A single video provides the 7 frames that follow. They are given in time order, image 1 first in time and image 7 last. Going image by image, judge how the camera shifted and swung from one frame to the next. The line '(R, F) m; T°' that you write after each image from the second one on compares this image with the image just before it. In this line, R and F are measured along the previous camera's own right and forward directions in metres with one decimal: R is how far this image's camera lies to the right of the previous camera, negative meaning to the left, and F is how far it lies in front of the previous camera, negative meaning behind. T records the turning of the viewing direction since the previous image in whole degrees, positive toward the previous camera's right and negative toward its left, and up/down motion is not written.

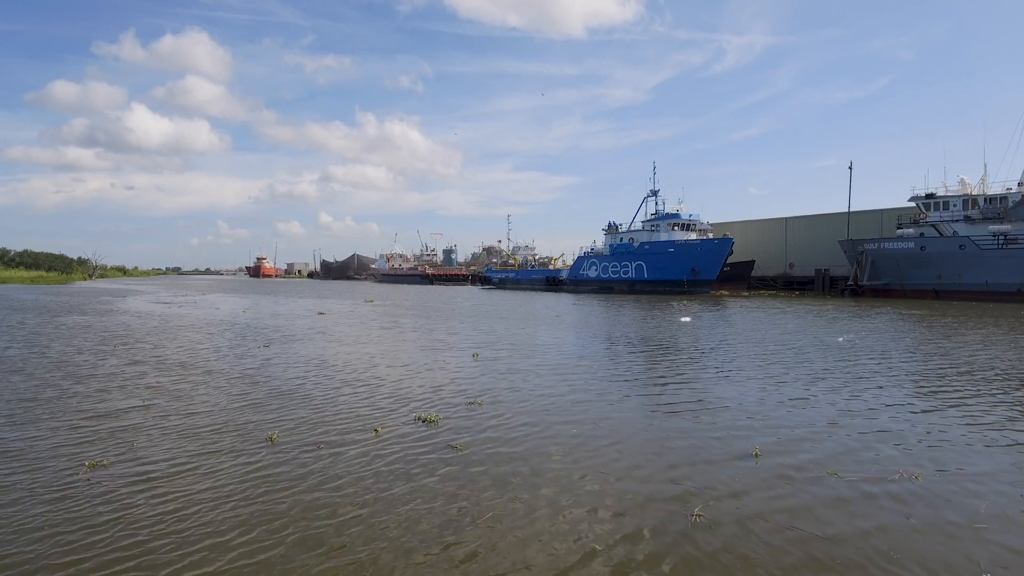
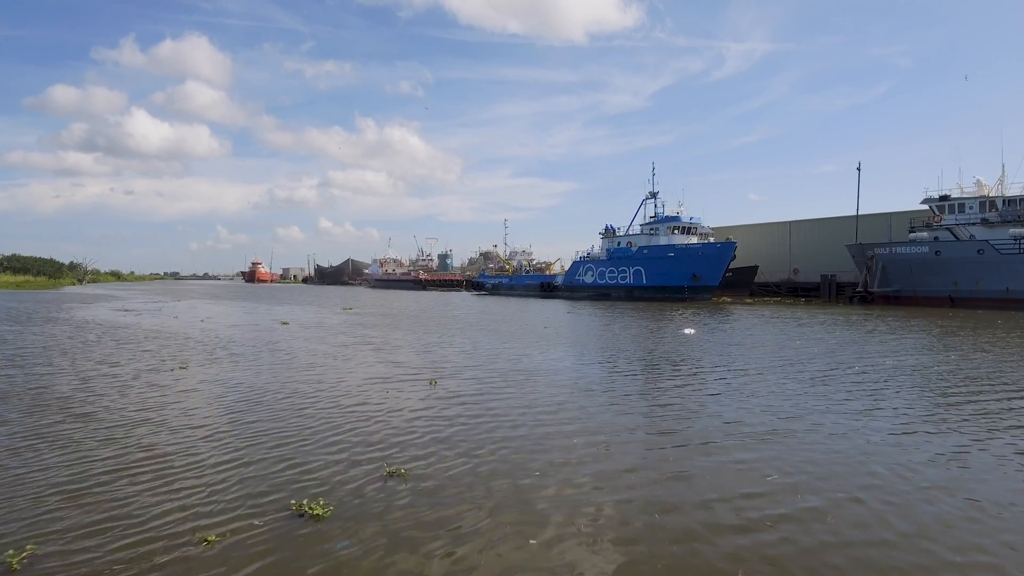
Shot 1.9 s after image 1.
(+0.5, +2.0) m; 0°
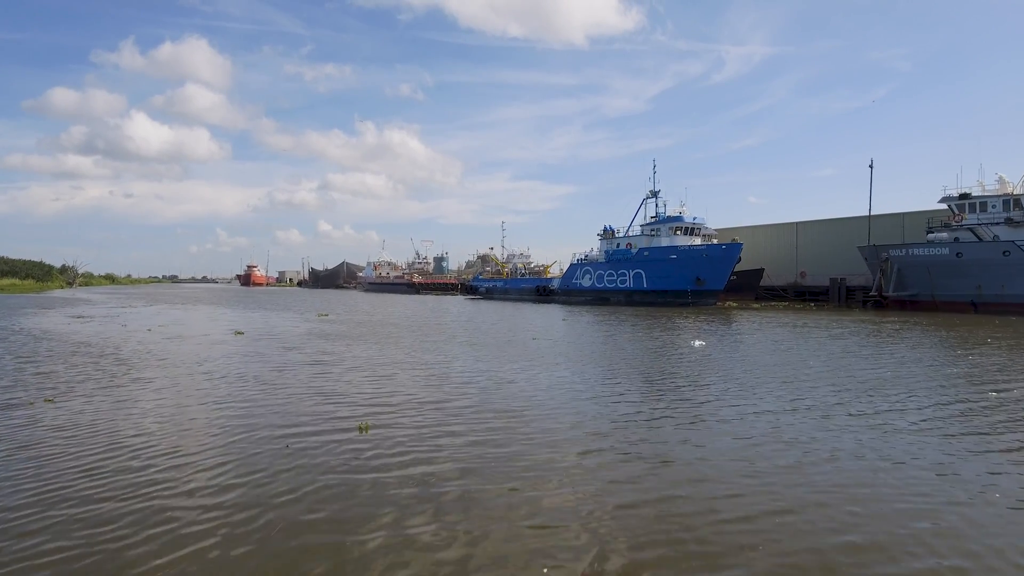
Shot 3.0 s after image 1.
(+0.5, +2.2) m; 0°
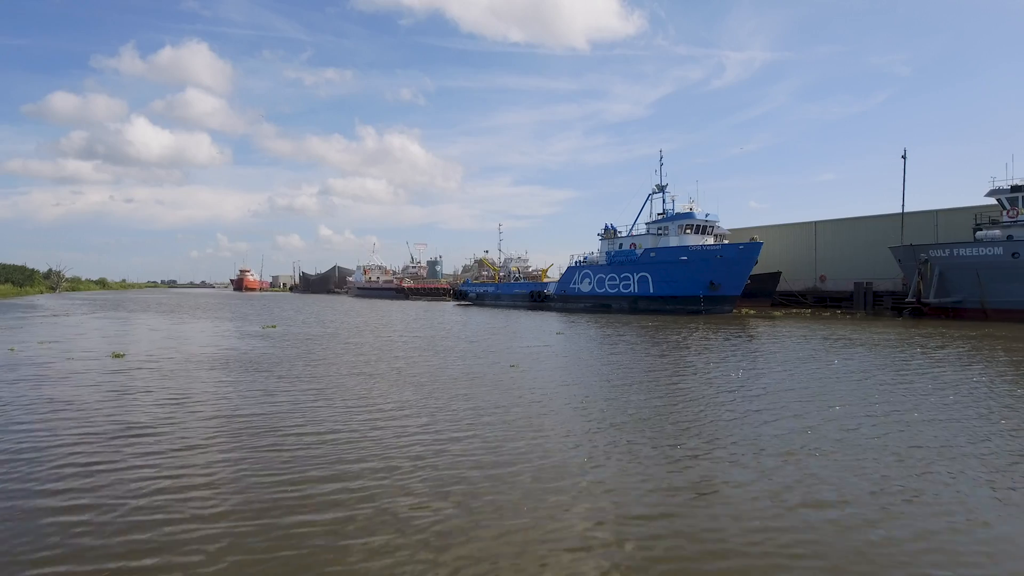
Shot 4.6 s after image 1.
(+0.6, +4.2) m; 0°
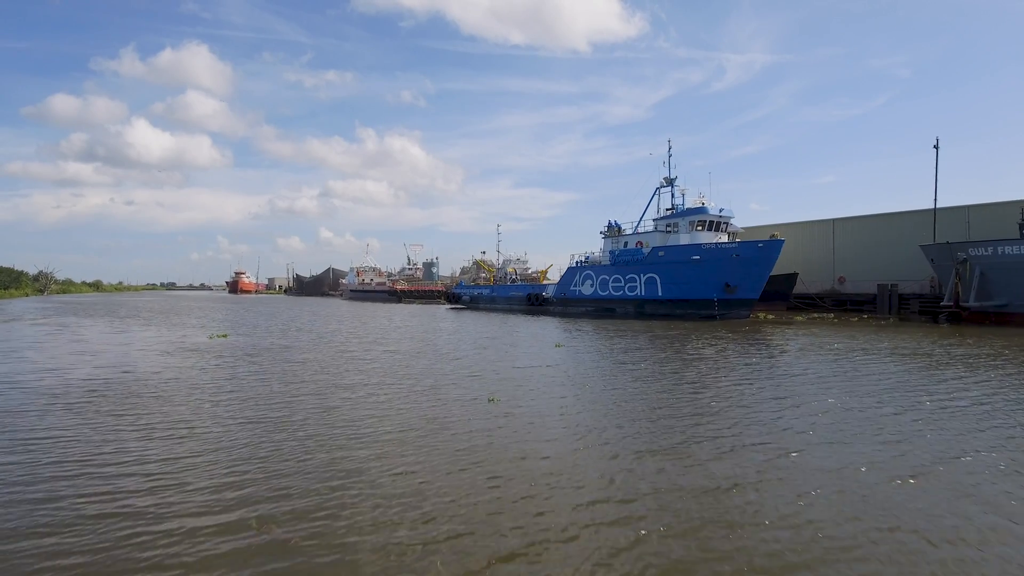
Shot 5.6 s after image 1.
(+0.3, +3.1) m; 0°
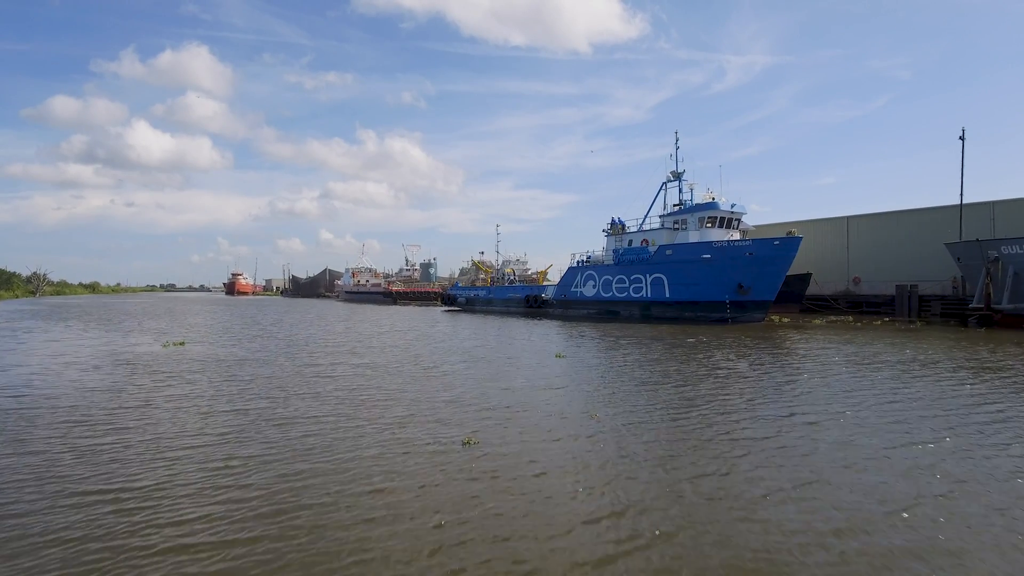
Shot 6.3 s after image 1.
(+0.1, +2.1) m; 0°
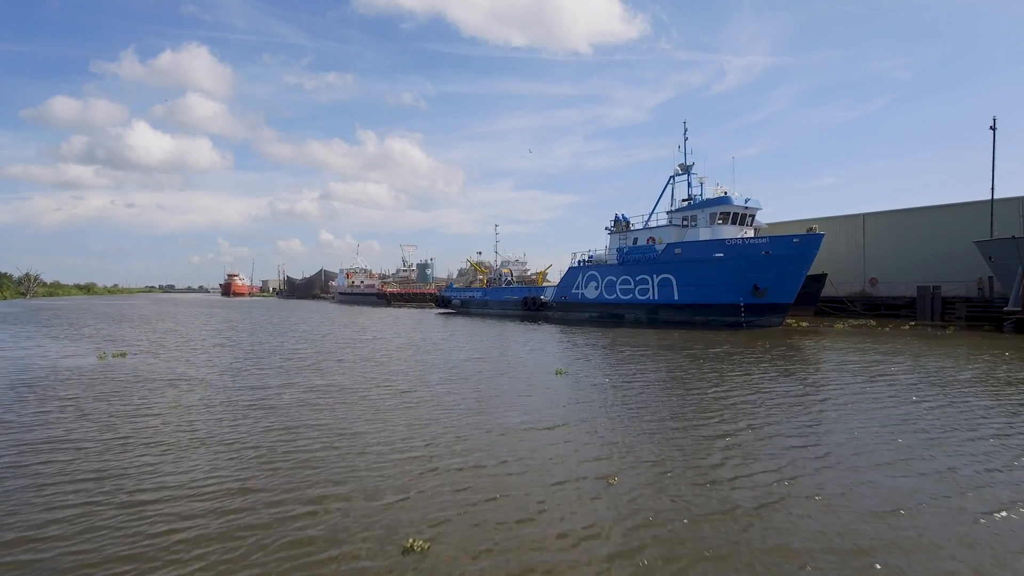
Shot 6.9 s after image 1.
(+0.1, +2.2) m; 0°
